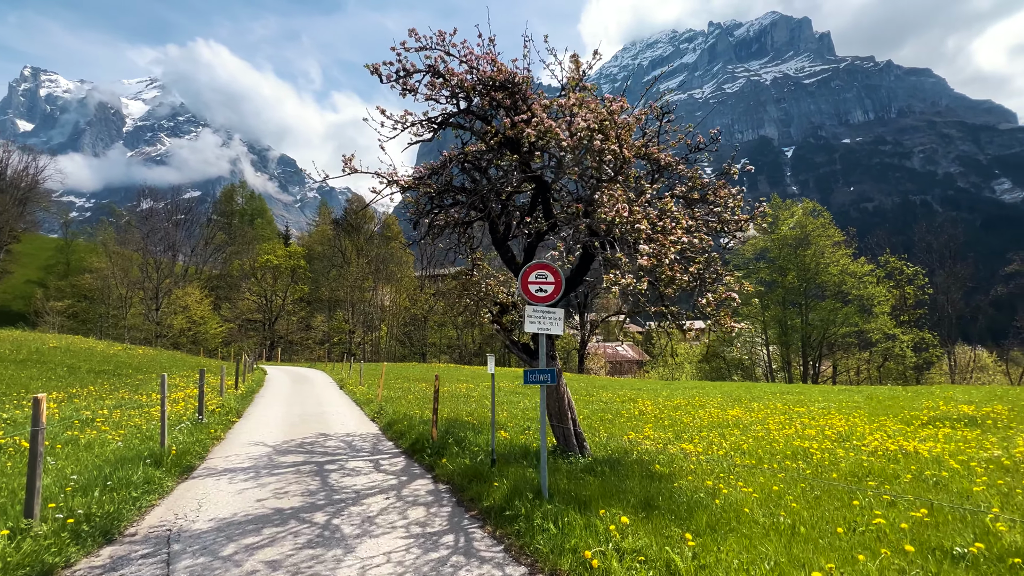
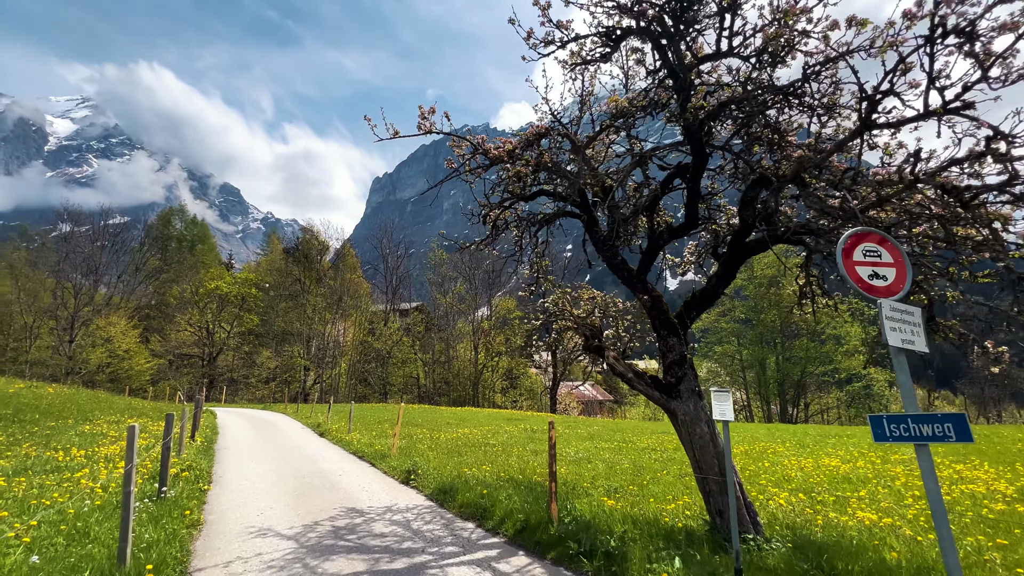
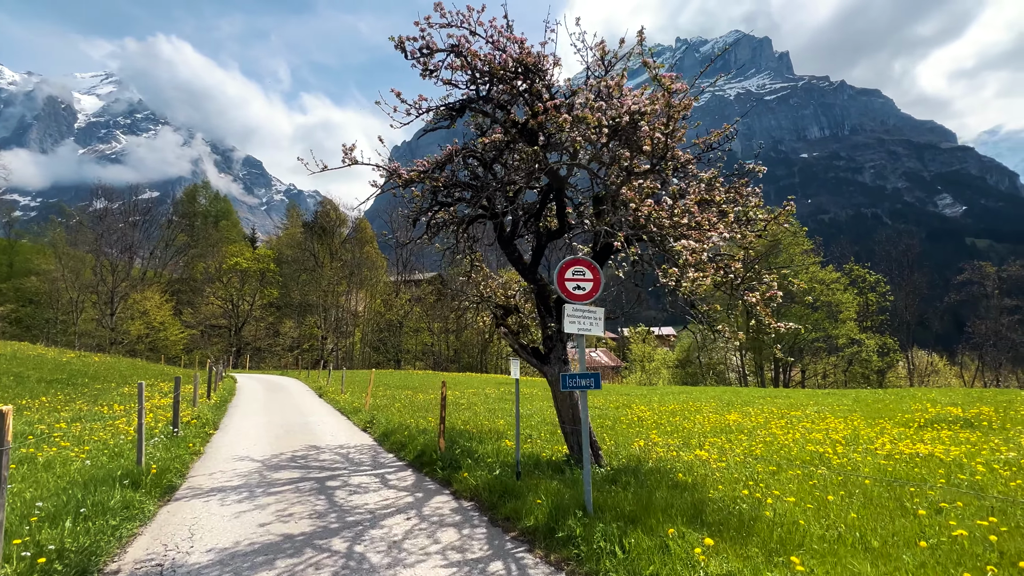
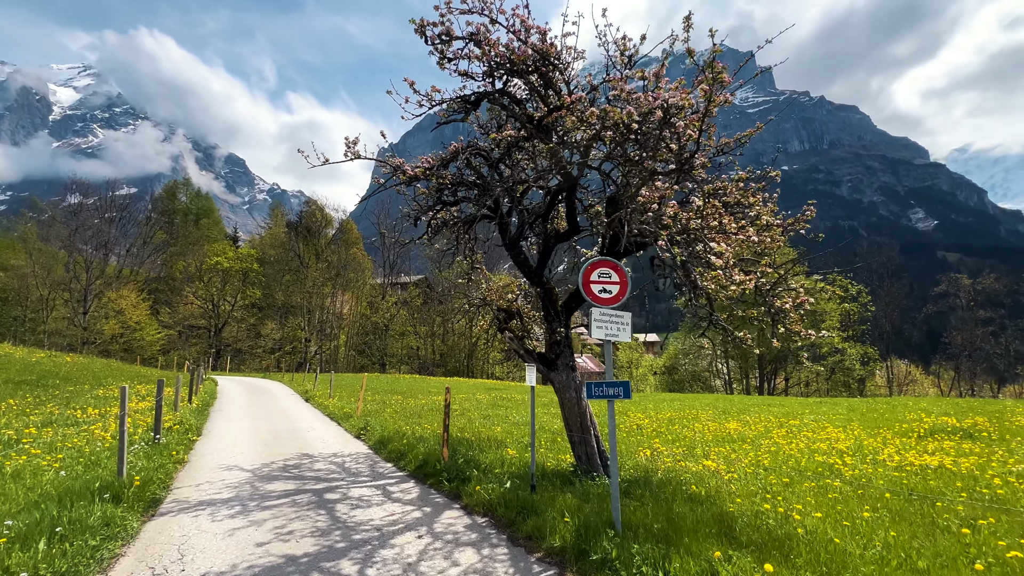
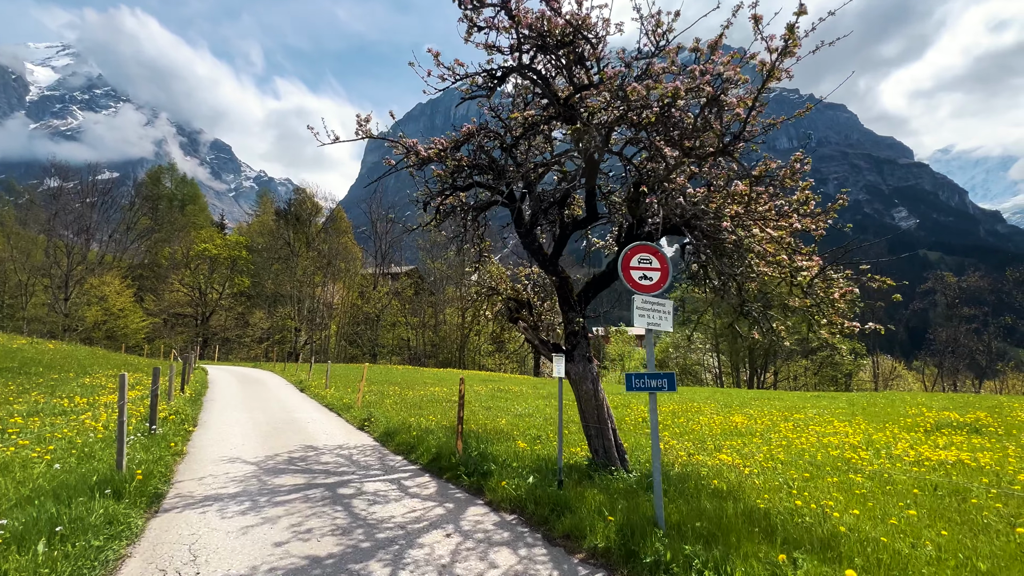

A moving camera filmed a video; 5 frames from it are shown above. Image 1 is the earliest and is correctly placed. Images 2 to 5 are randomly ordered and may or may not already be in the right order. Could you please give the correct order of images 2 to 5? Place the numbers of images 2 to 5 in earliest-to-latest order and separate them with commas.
3, 4, 5, 2
